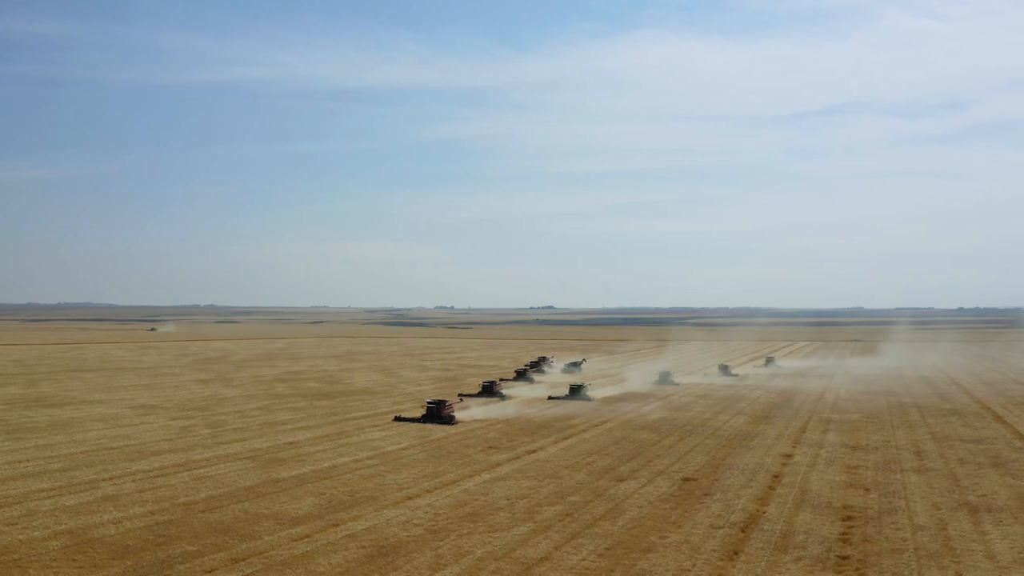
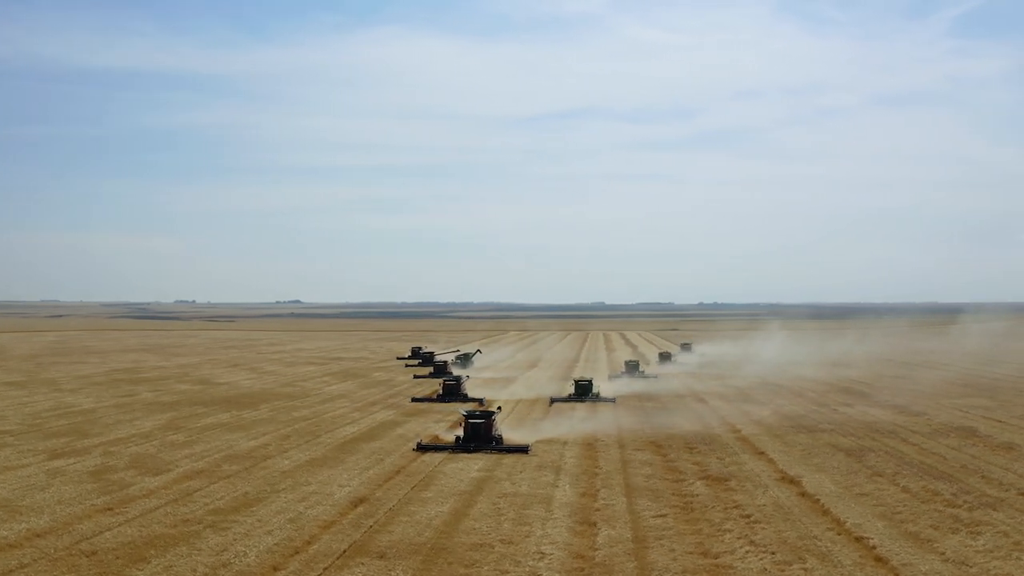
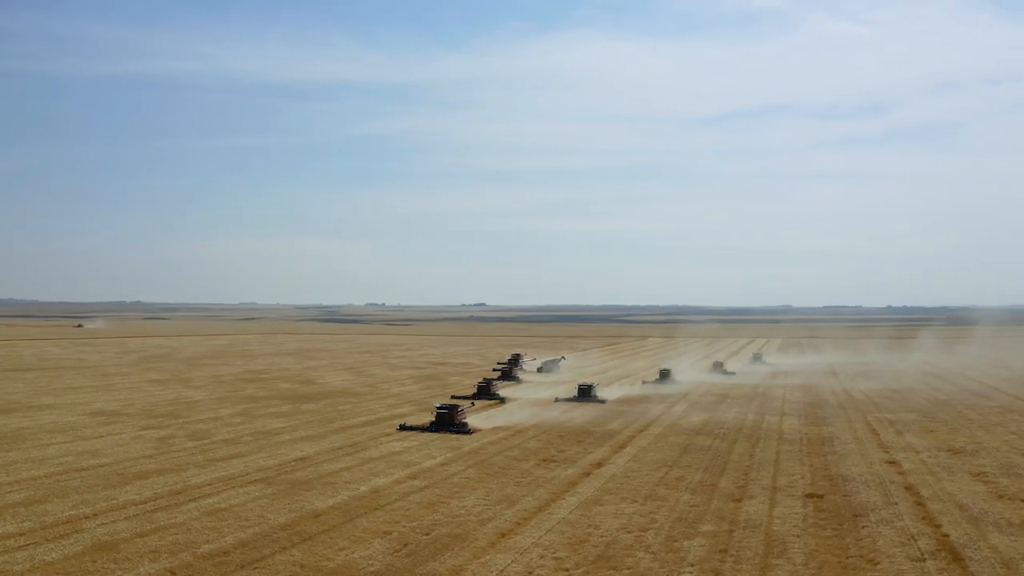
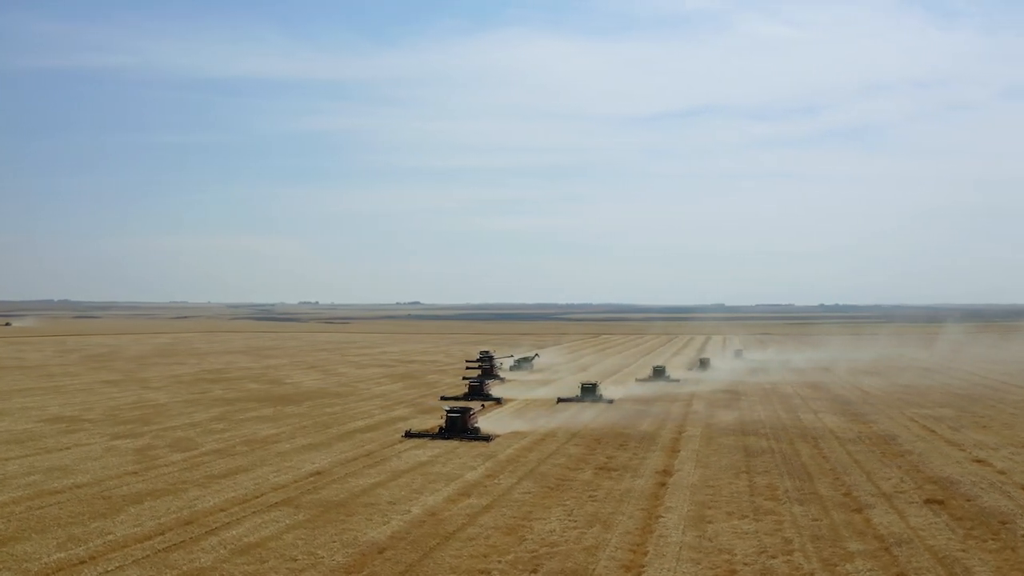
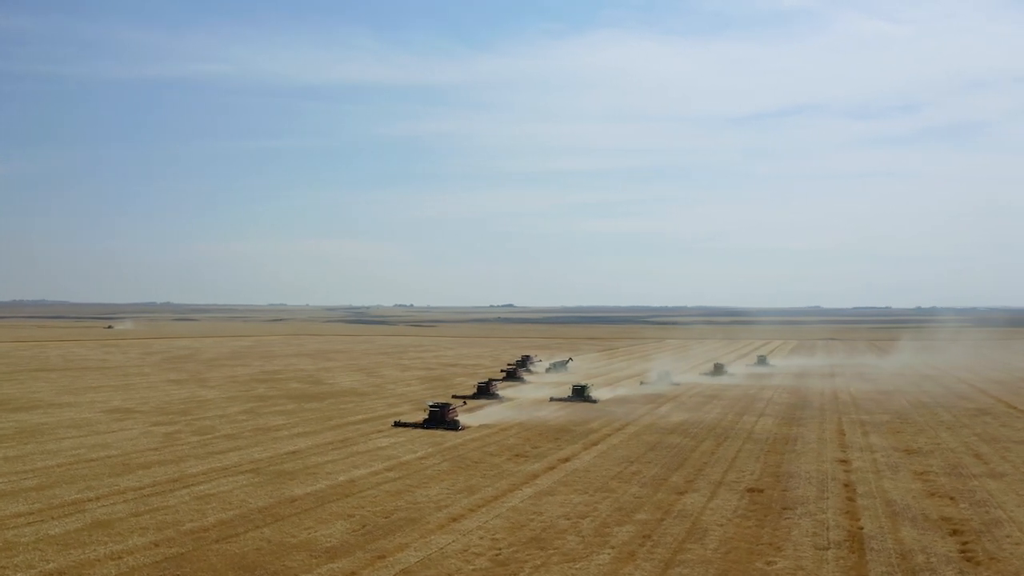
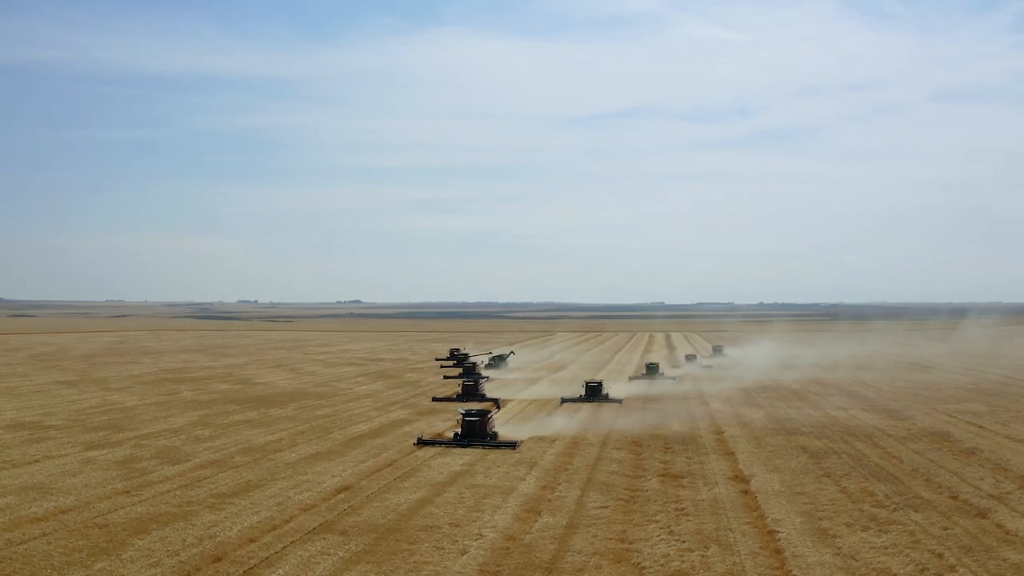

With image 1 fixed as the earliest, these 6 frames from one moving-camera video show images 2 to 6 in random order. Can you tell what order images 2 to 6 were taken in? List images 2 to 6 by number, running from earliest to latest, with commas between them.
5, 3, 4, 6, 2
